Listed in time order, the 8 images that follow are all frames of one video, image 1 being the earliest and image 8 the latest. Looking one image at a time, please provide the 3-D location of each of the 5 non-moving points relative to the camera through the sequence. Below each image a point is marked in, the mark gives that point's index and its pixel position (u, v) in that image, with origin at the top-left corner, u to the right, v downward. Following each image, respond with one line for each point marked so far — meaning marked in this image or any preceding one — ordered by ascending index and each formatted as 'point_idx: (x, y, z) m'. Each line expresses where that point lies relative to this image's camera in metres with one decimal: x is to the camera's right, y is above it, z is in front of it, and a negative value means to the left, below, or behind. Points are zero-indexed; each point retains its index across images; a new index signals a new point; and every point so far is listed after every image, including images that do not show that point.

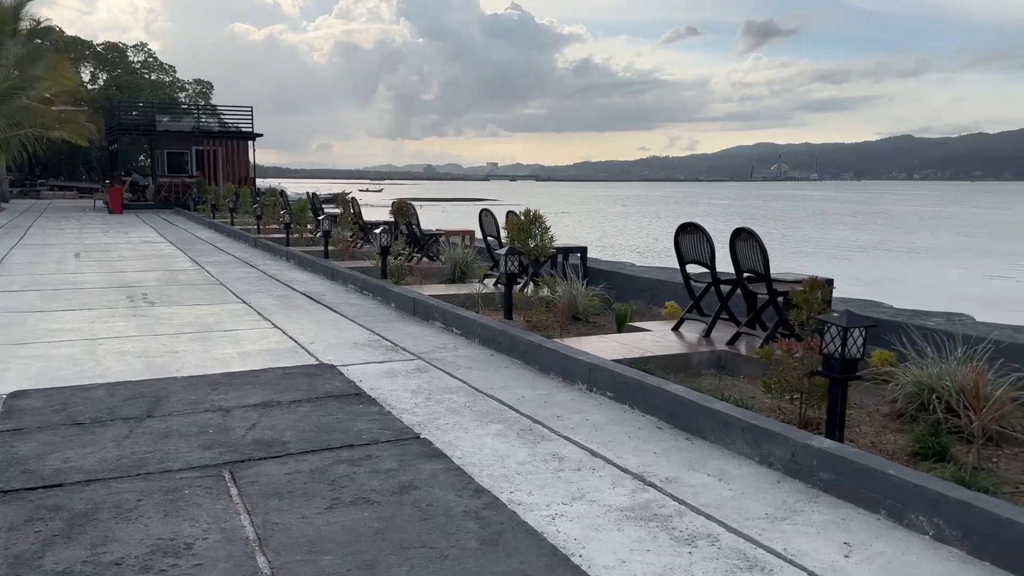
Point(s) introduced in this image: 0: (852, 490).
0: (+1.6, -1.0, +3.9) m
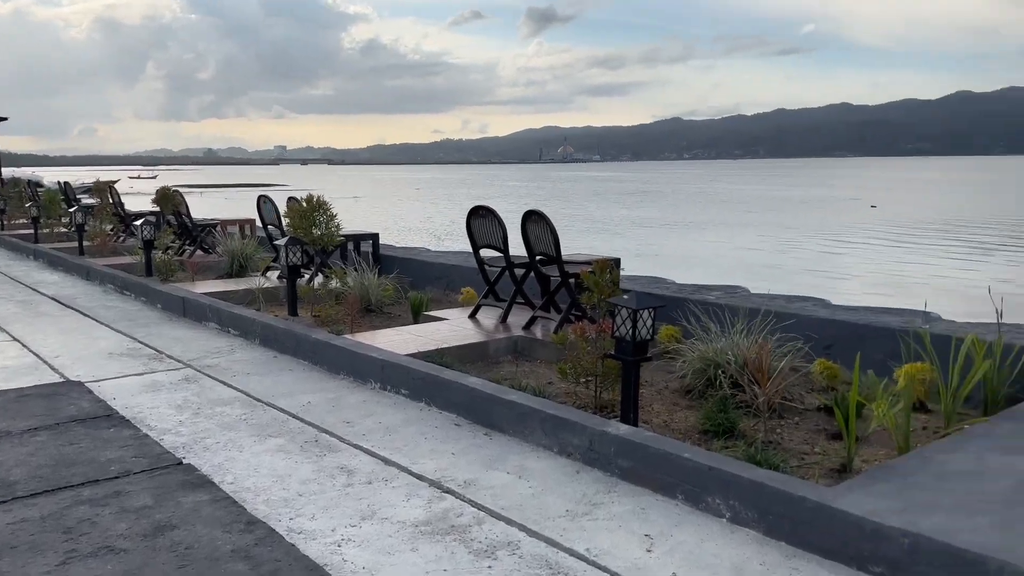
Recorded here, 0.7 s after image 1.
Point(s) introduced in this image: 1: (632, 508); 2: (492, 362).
0: (+0.6, -0.9, +3.8) m
1: (+0.5, -1.0, +3.6) m
2: (-0.1, -0.6, +6.1) m
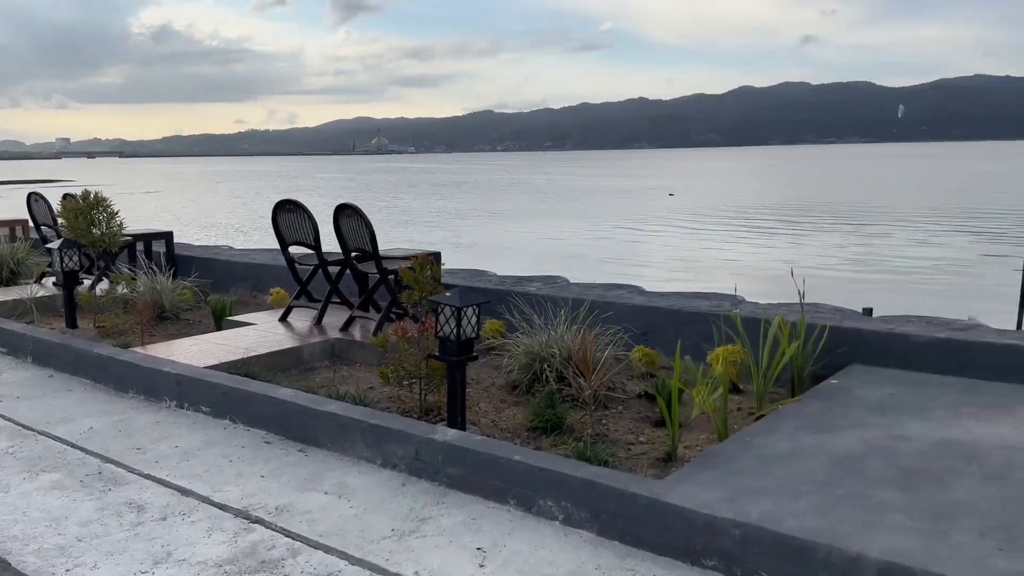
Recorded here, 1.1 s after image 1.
0: (-0.1, -0.9, +3.6) m
1: (-0.2, -1.0, +3.4) m
2: (-1.4, -0.6, +5.6) m
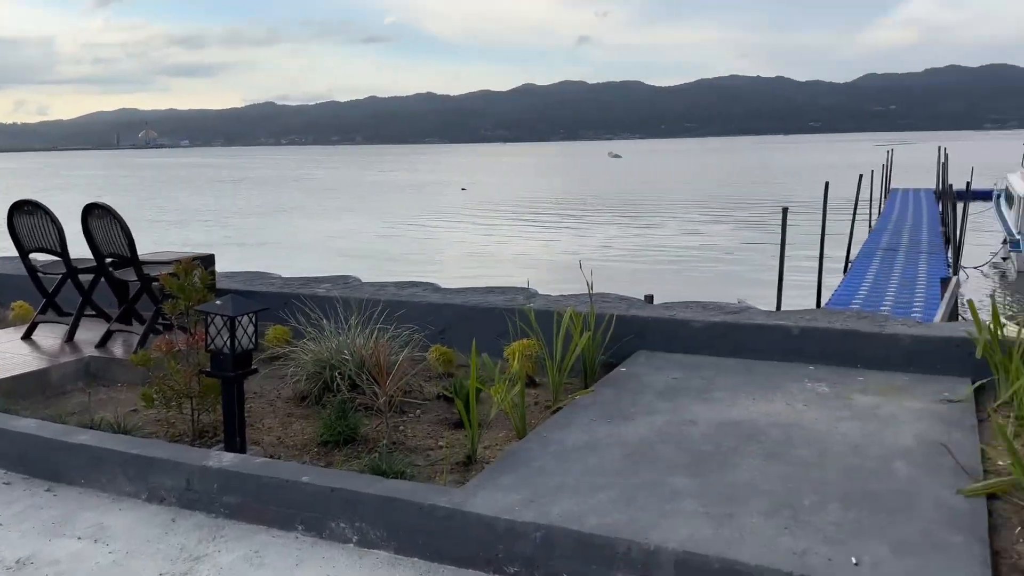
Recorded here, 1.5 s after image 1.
0: (-1.0, -0.9, +3.3) m
1: (-1.0, -1.0, +3.1) m
2: (-2.7, -0.6, +4.9) m
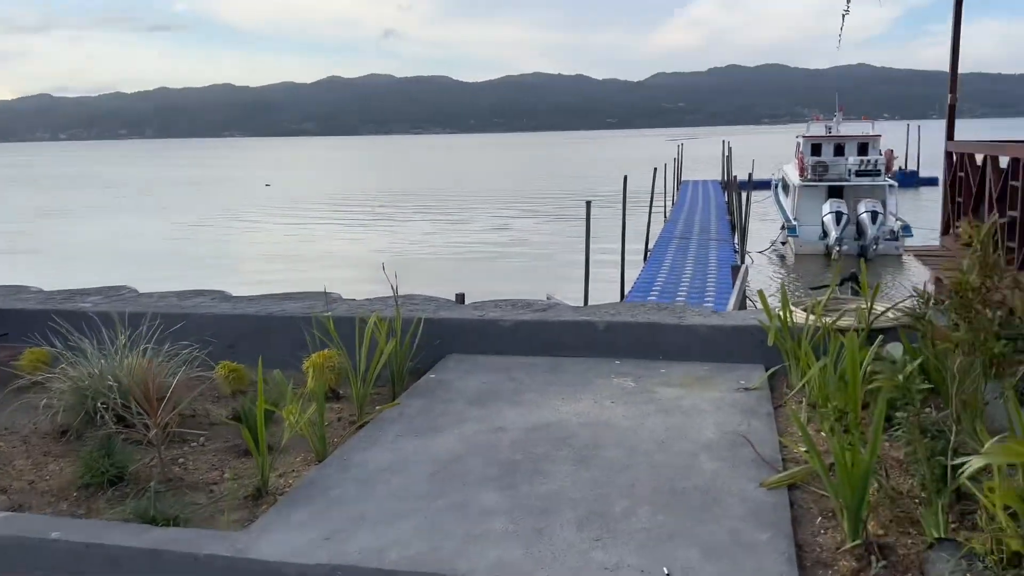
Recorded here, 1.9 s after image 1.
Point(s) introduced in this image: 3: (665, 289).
0: (-1.7, -1.0, +2.7) m
1: (-1.7, -1.1, +2.5) m
2: (-3.8, -0.8, +3.9) m
3: (+3.1, 0.0, +16.7) m
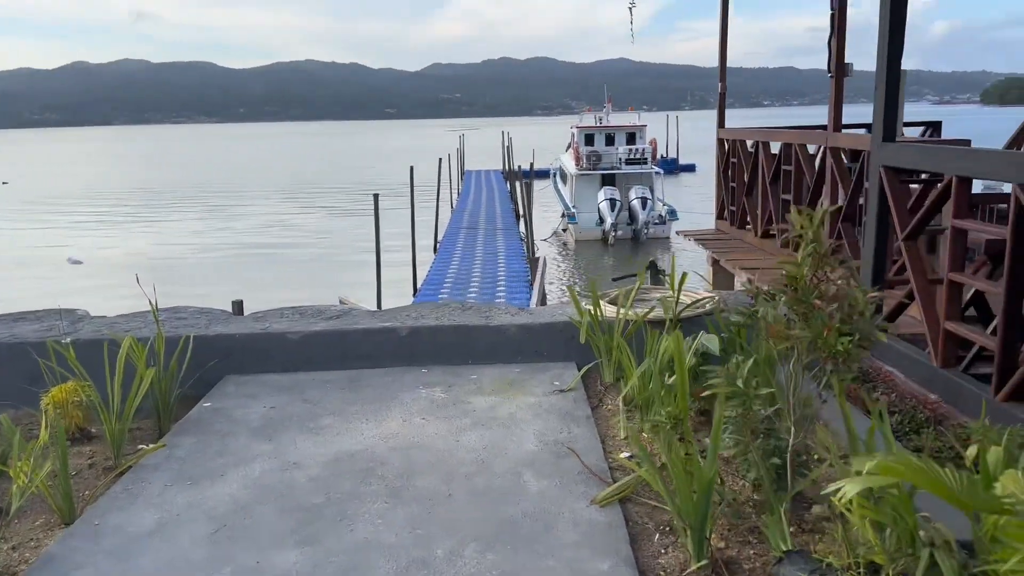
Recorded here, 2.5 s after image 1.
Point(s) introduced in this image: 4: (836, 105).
0: (-2.2, -1.1, +1.8) m
1: (-2.1, -1.2, +1.6) m
2: (-4.5, -1.0, +2.5) m
3: (-1.1, +0.1, +16.6) m
4: (+2.1, +1.2, +5.3) m
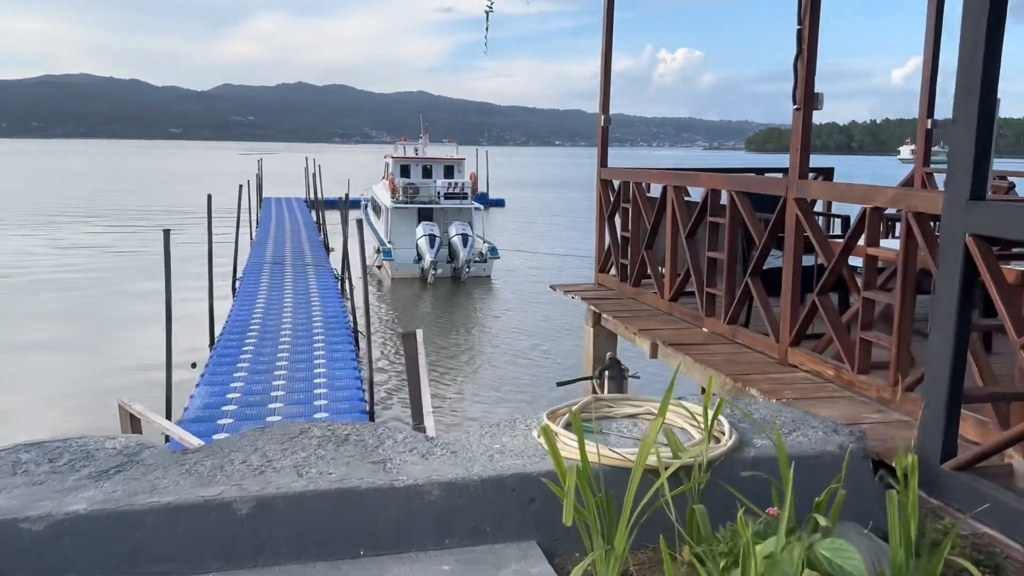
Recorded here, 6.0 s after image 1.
0: (-1.8, -1.4, -0.3) m
1: (-1.7, -1.5, -0.4) m
2: (-4.2, -1.3, -0.2) m
3: (-4.4, -0.7, +14.4) m
4: (+1.5, +0.7, +4.2) m
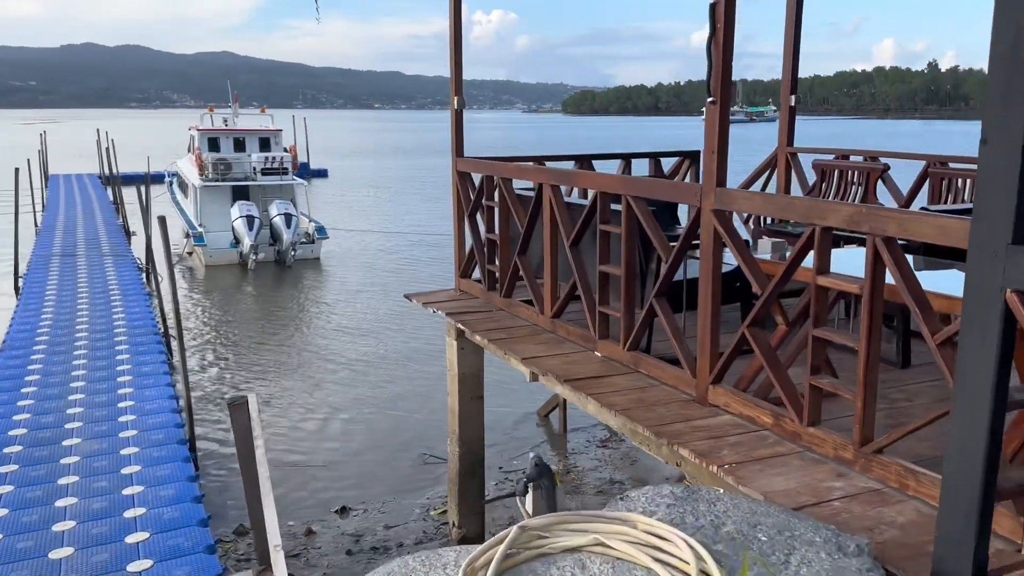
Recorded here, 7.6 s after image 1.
0: (-1.3, -1.9, -1.5) m
1: (-1.1, -2.0, -1.6) m
2: (-3.7, -2.0, -1.9) m
3: (-6.9, -0.8, +12.3) m
4: (+0.9, +0.6, +3.5) m
